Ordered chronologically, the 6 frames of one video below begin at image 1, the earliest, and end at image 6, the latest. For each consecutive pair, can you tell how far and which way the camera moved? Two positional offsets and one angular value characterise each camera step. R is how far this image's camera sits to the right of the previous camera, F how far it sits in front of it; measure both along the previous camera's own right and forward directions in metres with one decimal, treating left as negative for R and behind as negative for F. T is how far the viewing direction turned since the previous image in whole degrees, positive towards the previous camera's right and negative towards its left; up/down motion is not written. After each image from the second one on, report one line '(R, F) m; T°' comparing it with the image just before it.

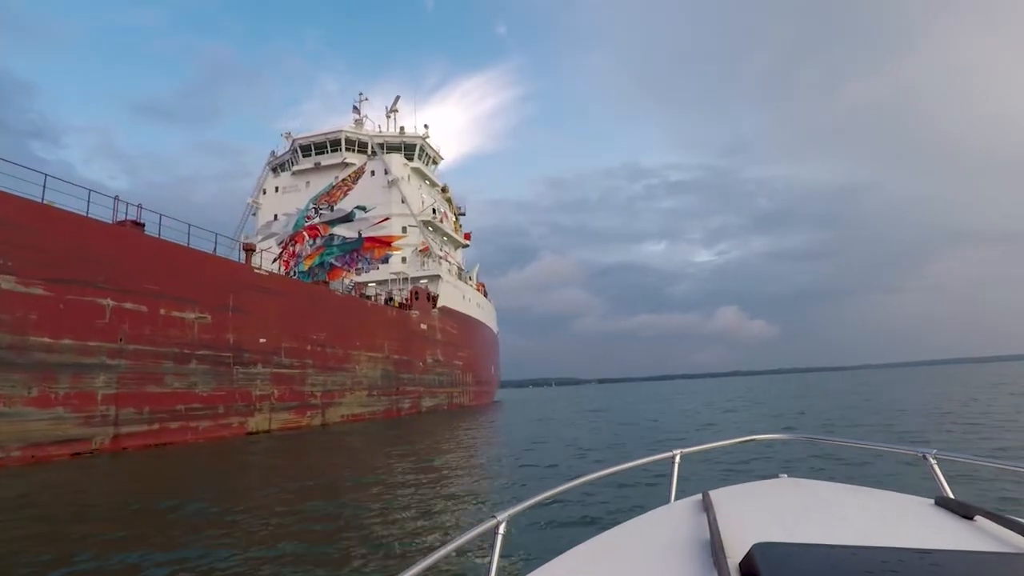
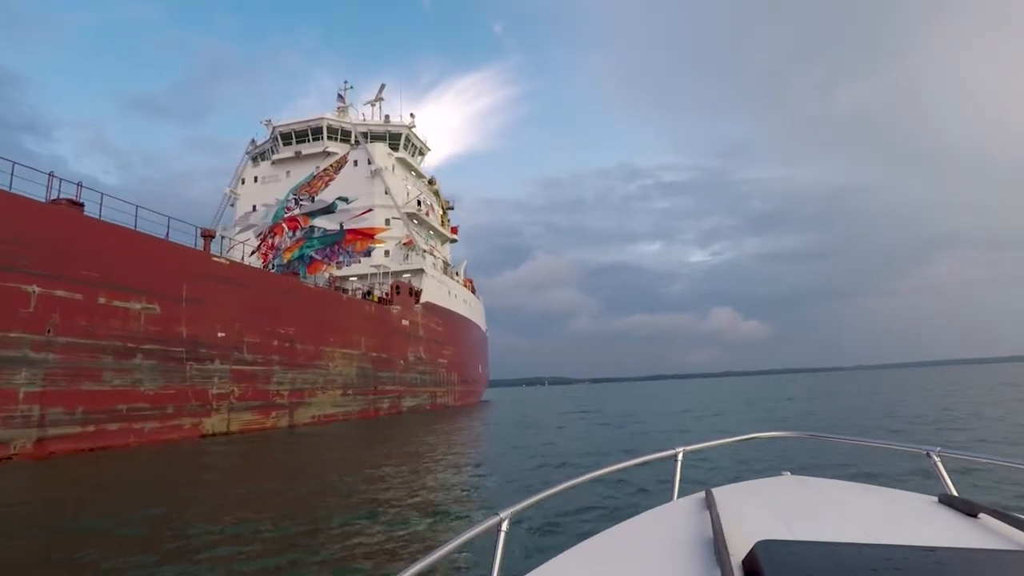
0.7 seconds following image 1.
(+0.1, +0.3) m; +1°
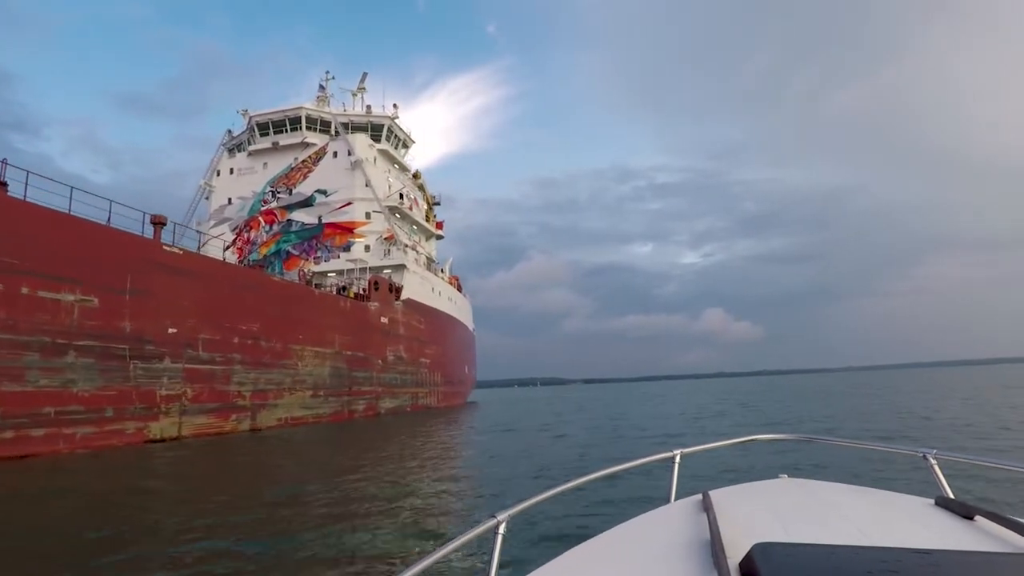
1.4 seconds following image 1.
(+0.1, +0.3) m; +1°
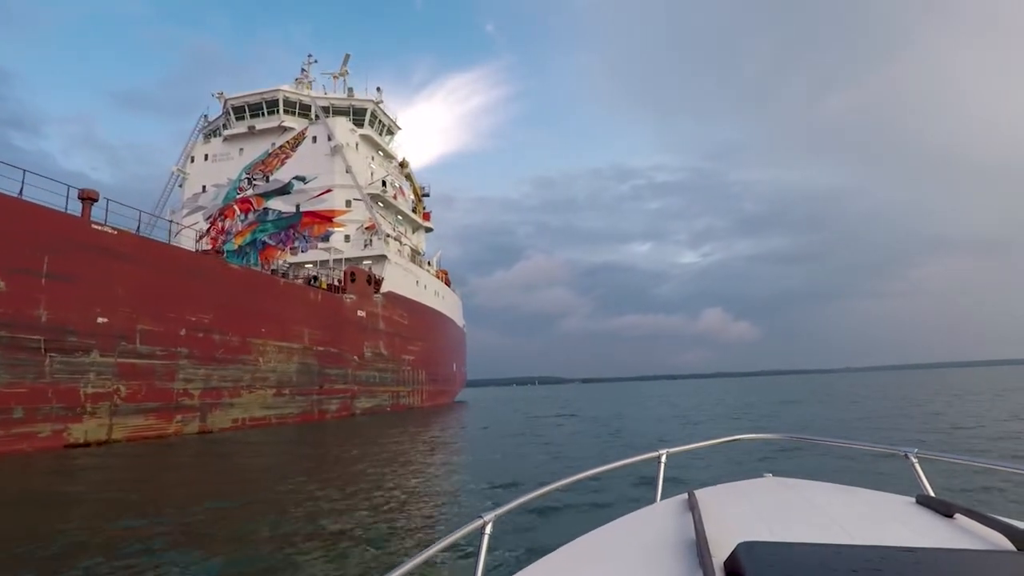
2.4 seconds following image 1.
(+0.1, +0.4) m; 0°
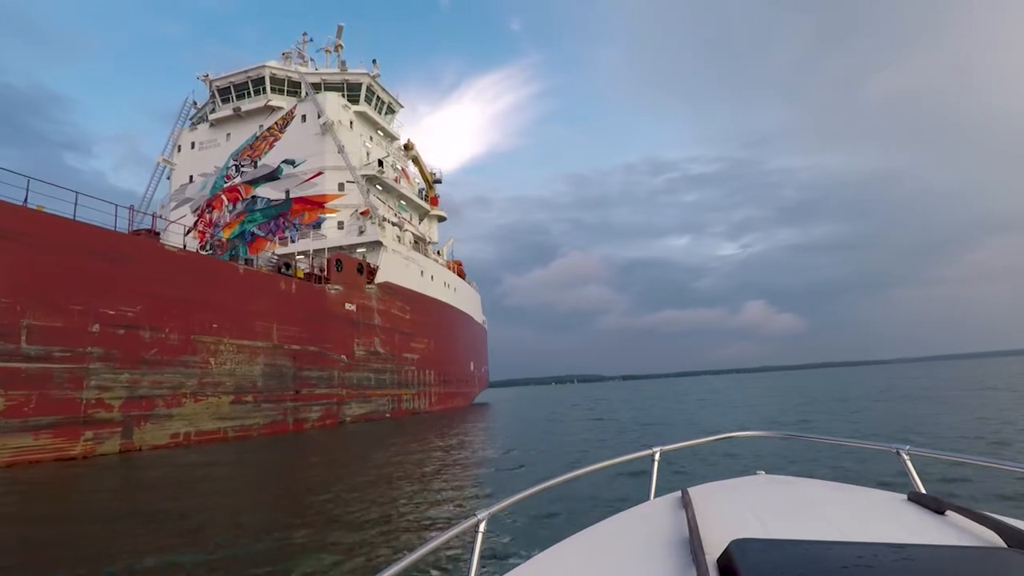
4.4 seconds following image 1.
(+0.2, +0.9) m; -4°
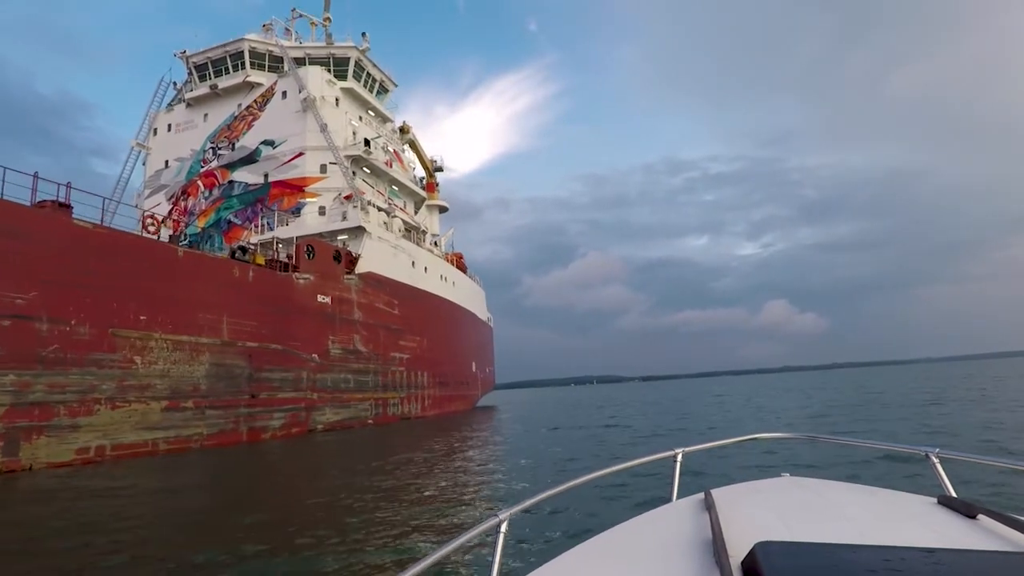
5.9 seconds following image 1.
(+0.2, +0.7) m; -2°
